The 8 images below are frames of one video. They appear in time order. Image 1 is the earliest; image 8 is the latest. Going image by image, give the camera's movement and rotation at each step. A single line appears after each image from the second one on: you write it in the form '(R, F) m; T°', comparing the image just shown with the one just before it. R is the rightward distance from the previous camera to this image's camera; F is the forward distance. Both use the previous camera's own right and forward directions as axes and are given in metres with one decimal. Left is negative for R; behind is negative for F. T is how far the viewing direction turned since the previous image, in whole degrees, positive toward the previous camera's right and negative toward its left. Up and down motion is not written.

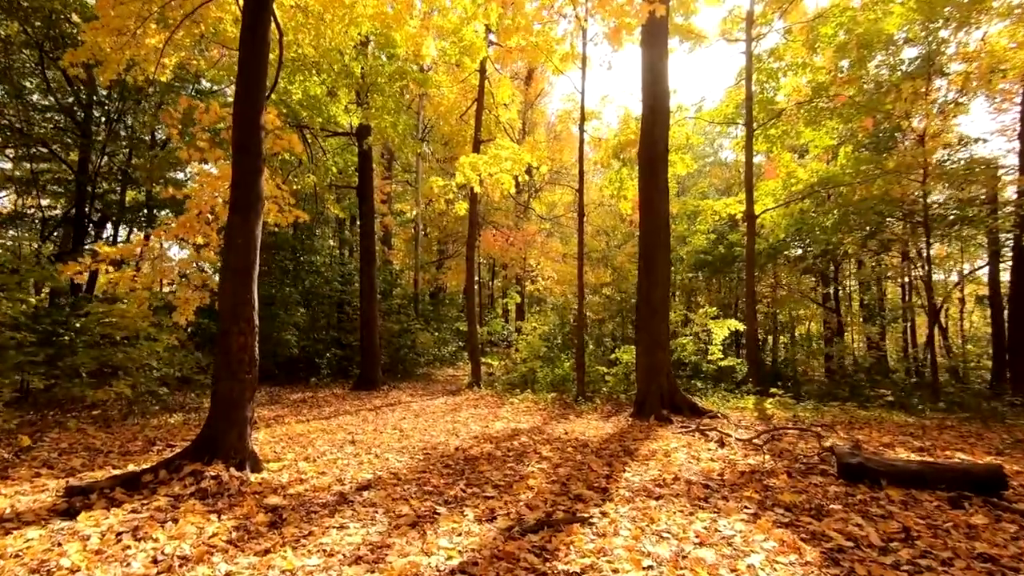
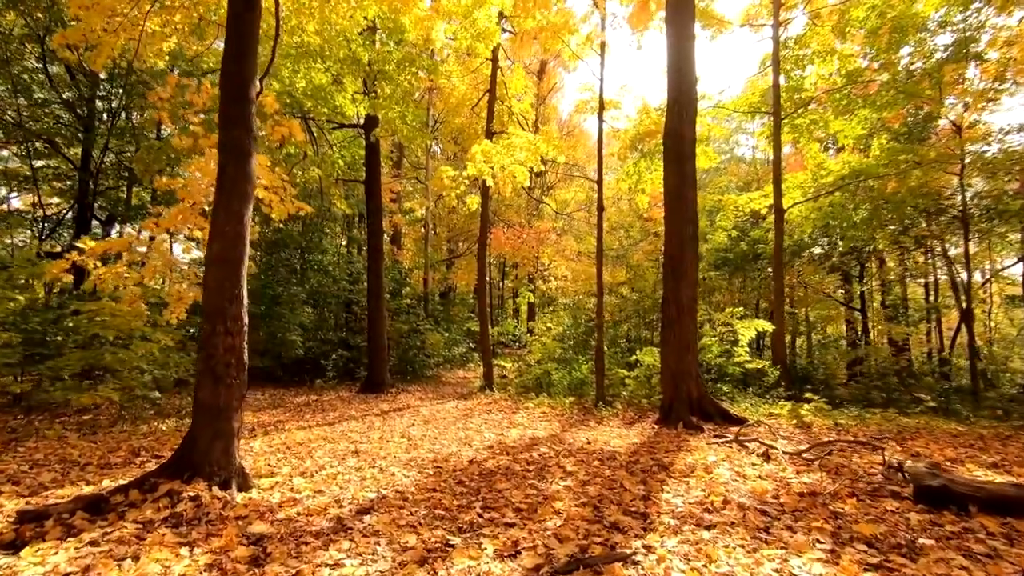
(-0.1, +0.6) m; -1°
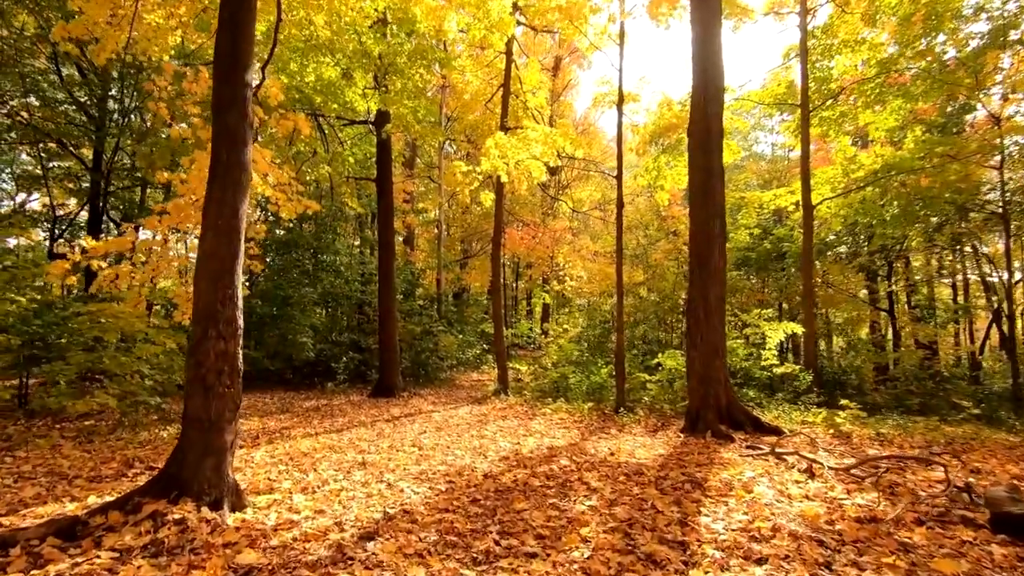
(0.0, +0.4) m; -2°
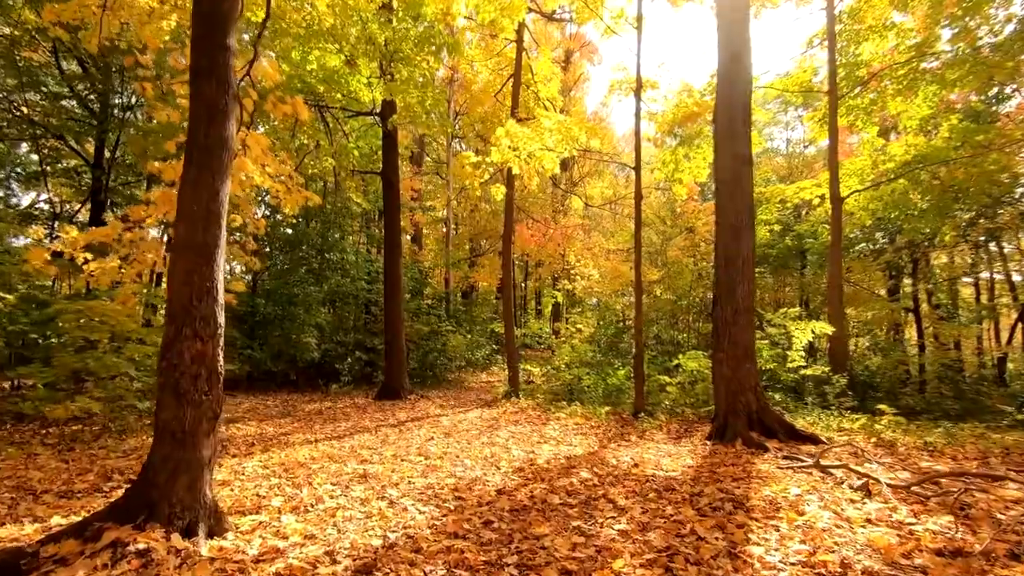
(-0.1, +0.5) m; -1°
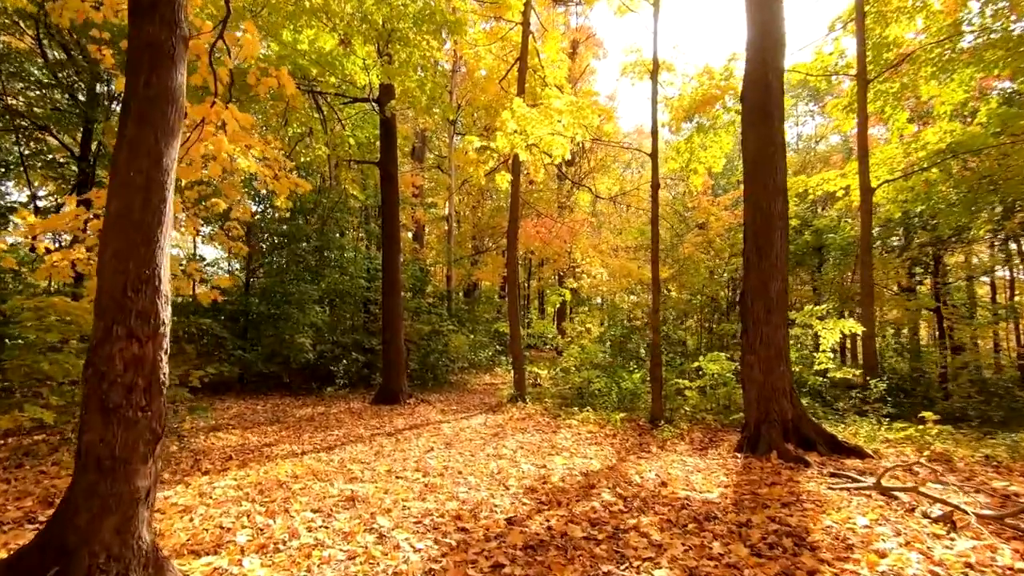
(-0.1, +0.7) m; 0°
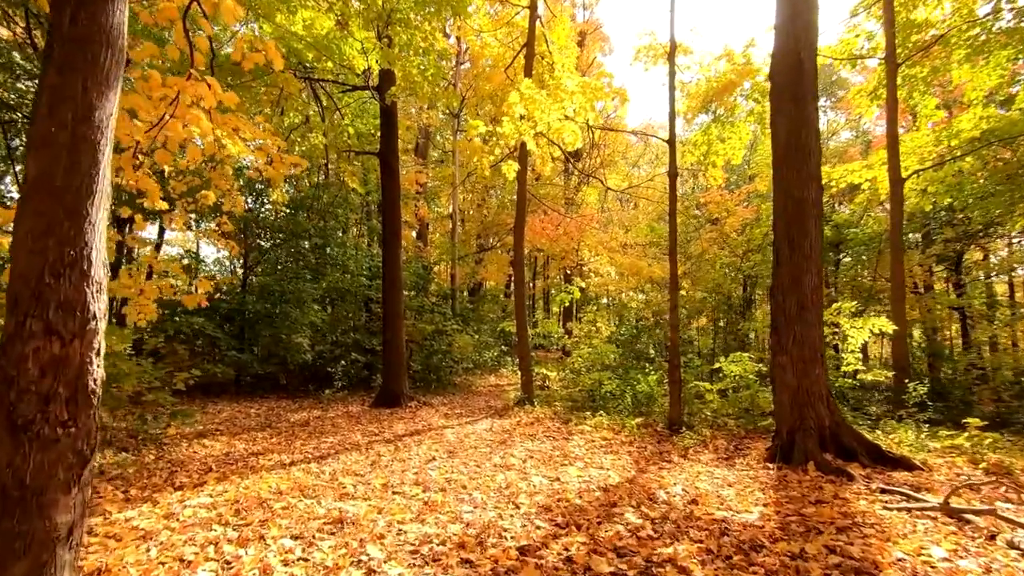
(0.0, +0.5) m; -1°
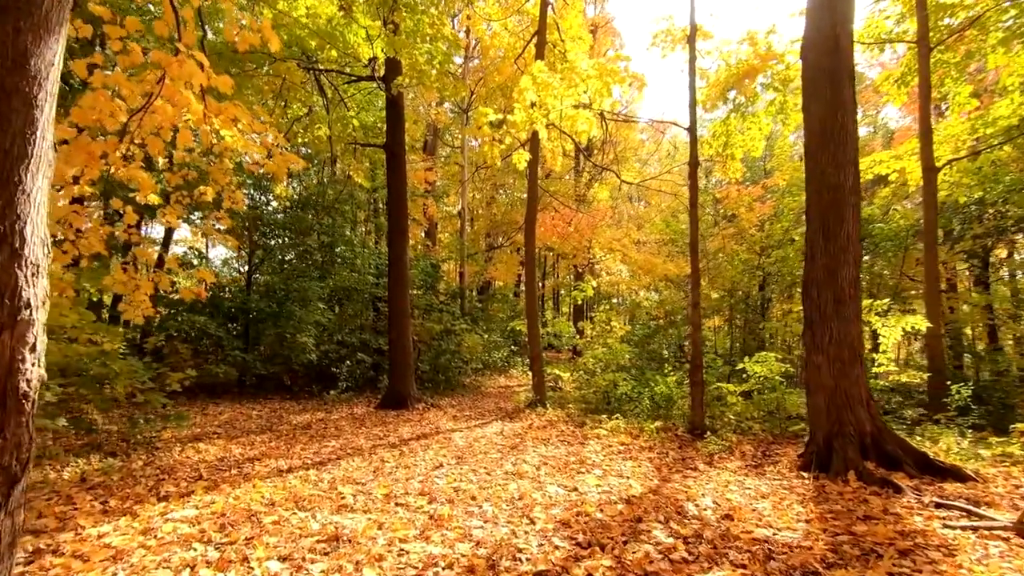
(0.0, +0.4) m; -1°
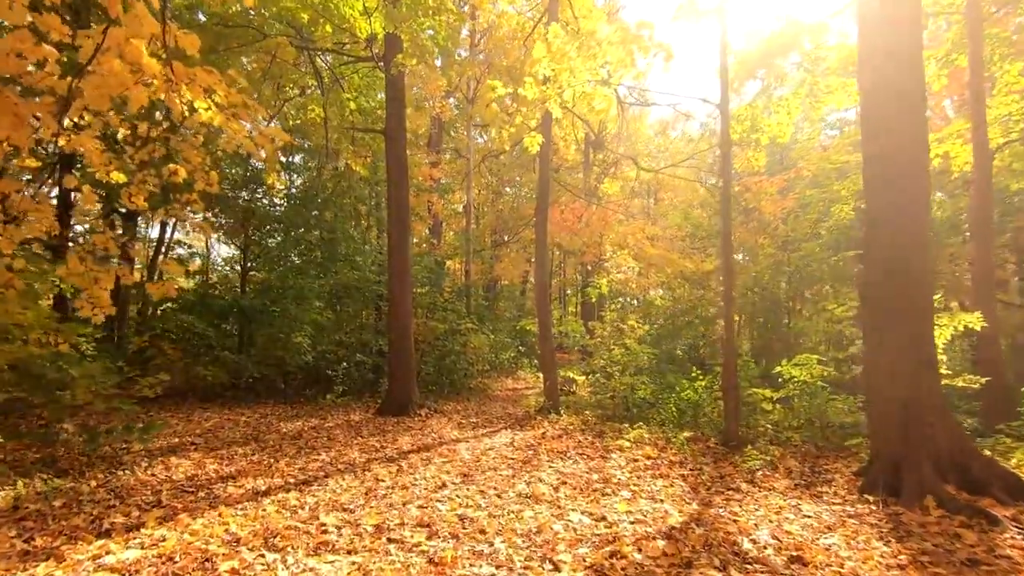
(-0.1, +0.7) m; -1°
